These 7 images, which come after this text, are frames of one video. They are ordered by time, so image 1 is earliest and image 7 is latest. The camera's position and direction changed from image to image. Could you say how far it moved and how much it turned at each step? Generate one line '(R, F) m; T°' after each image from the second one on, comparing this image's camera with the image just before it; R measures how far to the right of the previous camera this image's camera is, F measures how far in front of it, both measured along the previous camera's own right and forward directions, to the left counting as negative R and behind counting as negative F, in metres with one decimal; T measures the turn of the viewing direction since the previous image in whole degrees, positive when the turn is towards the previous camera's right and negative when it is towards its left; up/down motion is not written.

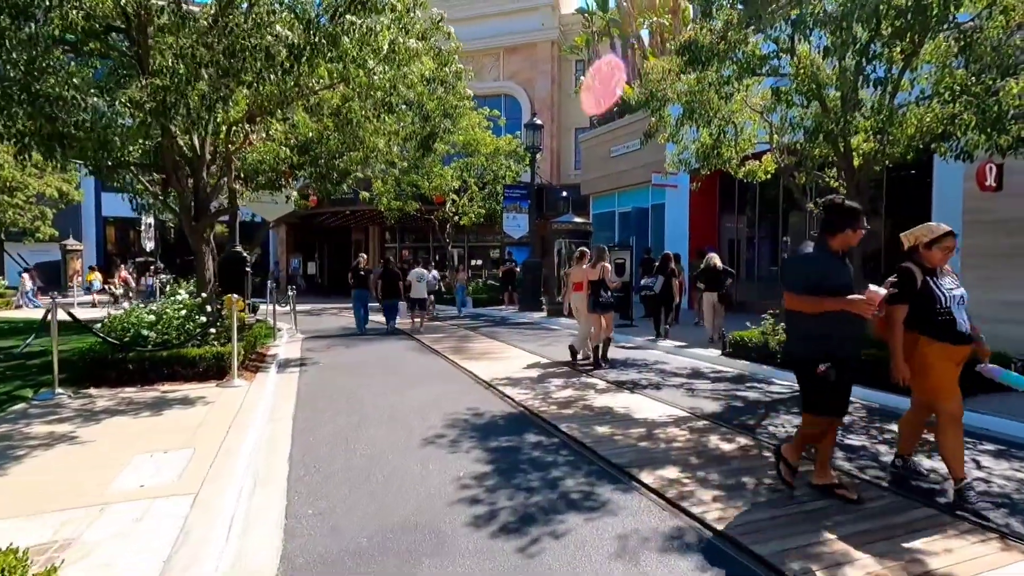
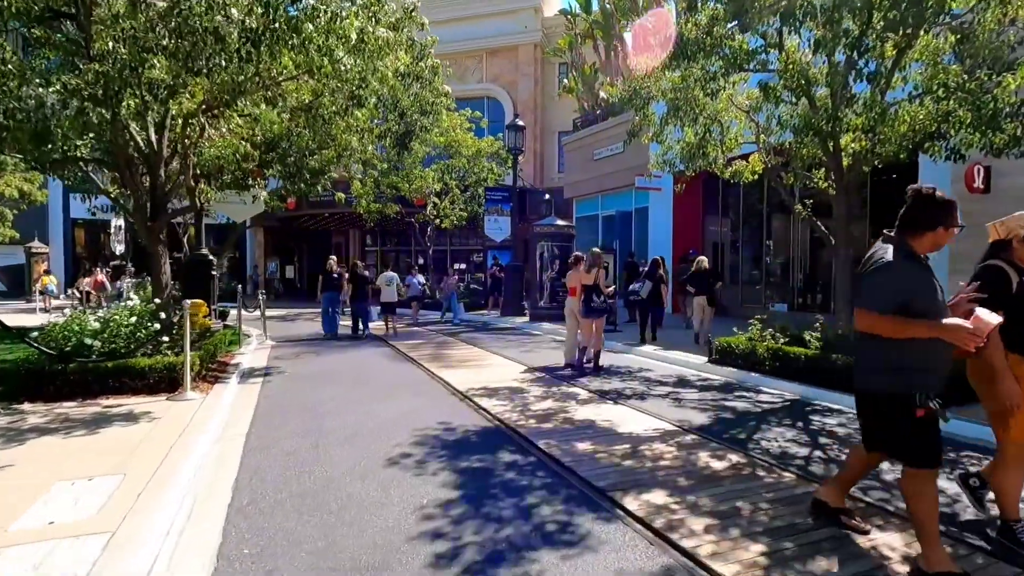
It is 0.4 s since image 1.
(+0.1, +0.5) m; +2°
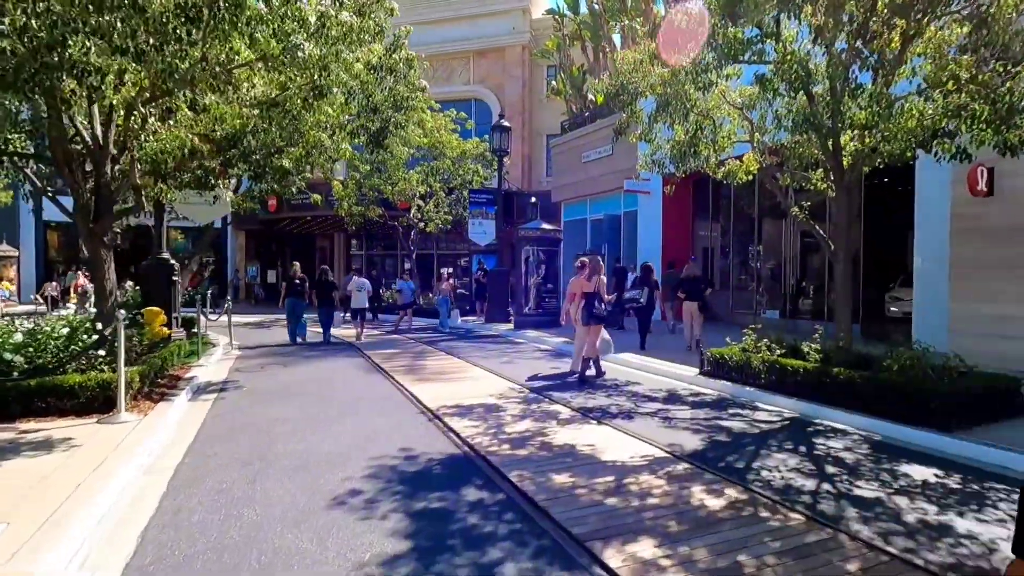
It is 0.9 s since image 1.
(+0.2, +0.7) m; +1°
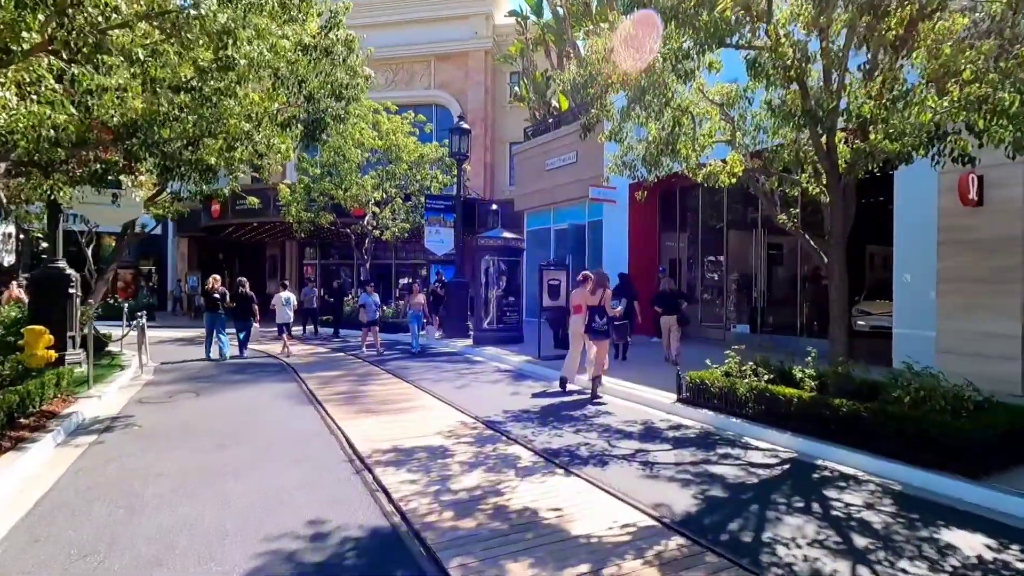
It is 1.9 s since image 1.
(+0.2, +1.2) m; +4°
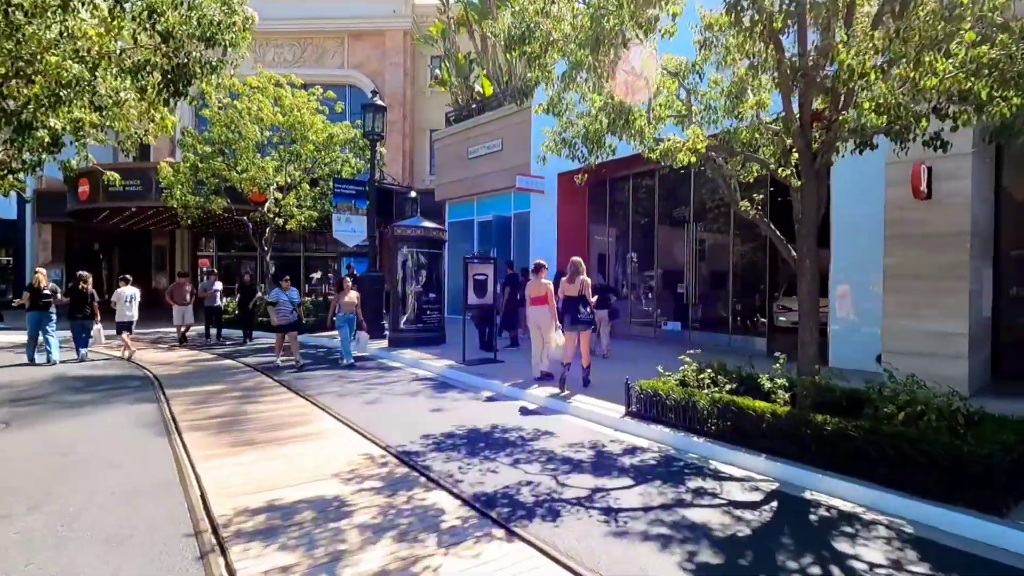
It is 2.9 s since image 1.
(0.0, +1.5) m; +8°
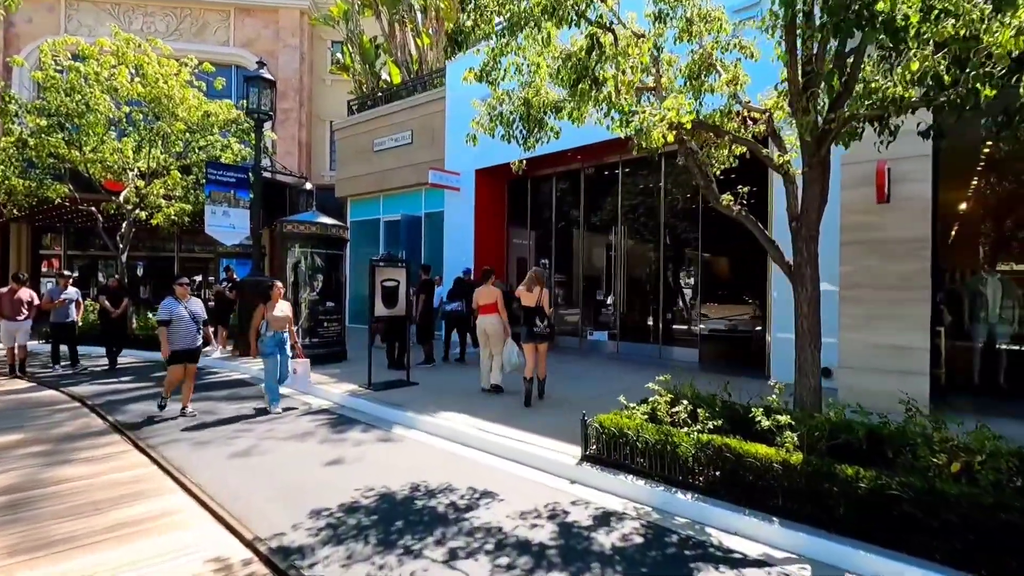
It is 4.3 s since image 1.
(-0.2, +1.8) m; +10°
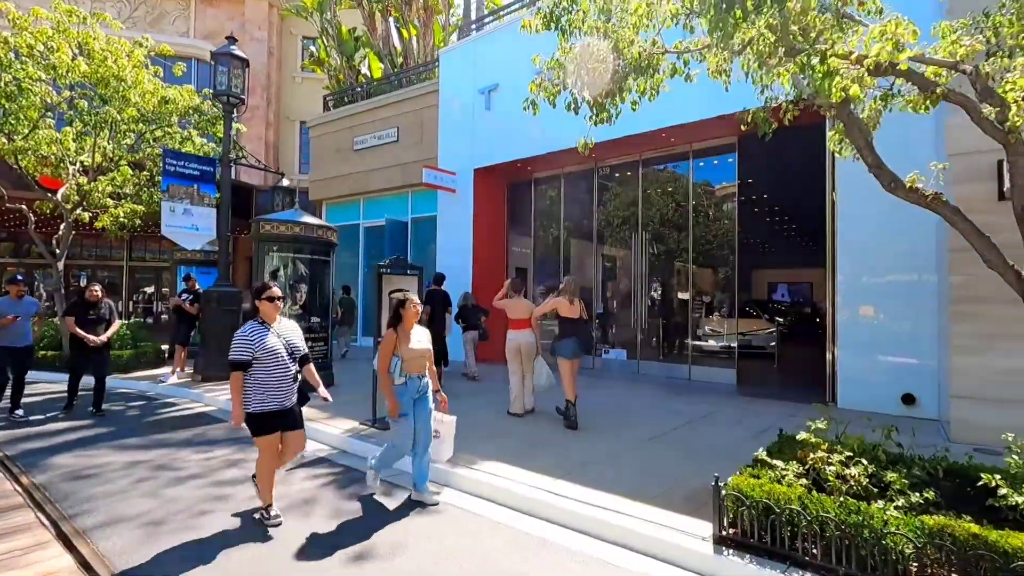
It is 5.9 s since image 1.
(-1.1, +1.8) m; +4°
